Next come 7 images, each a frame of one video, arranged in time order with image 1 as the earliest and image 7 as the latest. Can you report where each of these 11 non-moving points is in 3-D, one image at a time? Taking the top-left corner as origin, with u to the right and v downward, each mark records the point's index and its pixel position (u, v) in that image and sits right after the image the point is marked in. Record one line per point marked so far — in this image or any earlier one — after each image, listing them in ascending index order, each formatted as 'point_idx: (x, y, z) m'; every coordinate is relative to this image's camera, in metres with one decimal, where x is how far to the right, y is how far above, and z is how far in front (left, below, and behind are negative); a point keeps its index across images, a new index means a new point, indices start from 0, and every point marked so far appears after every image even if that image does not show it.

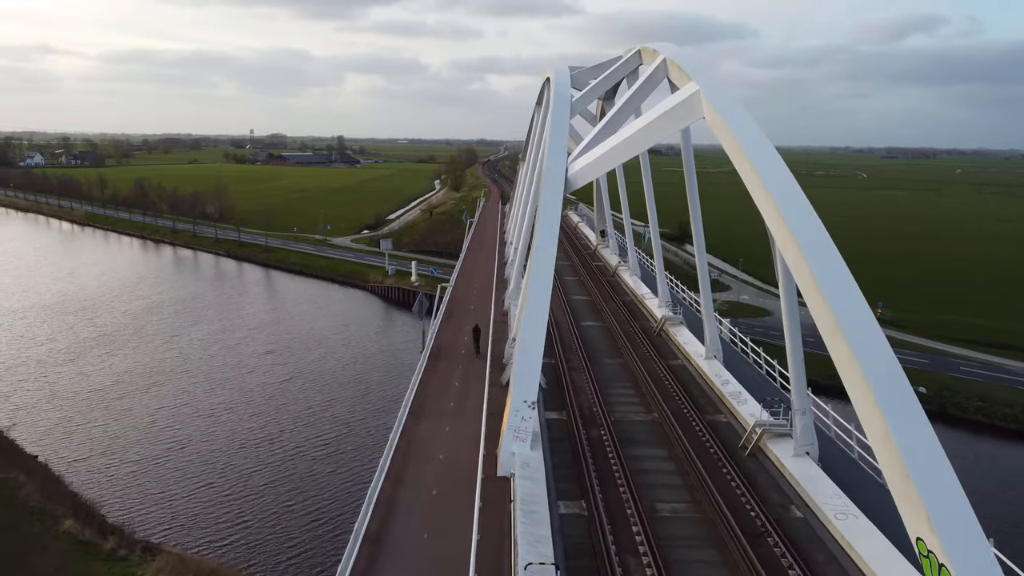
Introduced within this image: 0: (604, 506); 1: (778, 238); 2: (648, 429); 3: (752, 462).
0: (+1.3, -3.2, +9.0) m
1: (+3.9, +0.7, +9.0) m
2: (+2.5, -2.6, +11.6) m
3: (+4.0, -2.9, +10.3) m
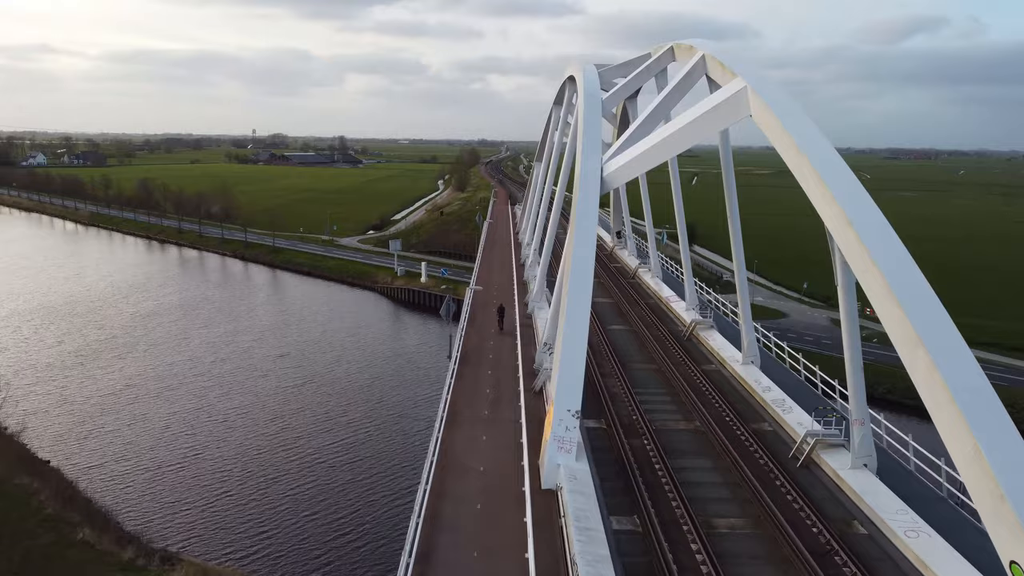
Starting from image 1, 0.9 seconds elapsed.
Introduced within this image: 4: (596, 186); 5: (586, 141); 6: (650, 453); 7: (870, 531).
0: (+2.0, -3.2, +8.6) m
1: (+4.5, +0.6, +8.6) m
2: (+3.2, -2.7, +11.1) m
3: (+4.7, -3.0, +9.9) m
4: (+1.7, +2.1, +12.7) m
5: (+1.6, +3.3, +13.6) m
6: (+2.3, -2.8, +10.5) m
7: (+4.9, -3.3, +8.5) m
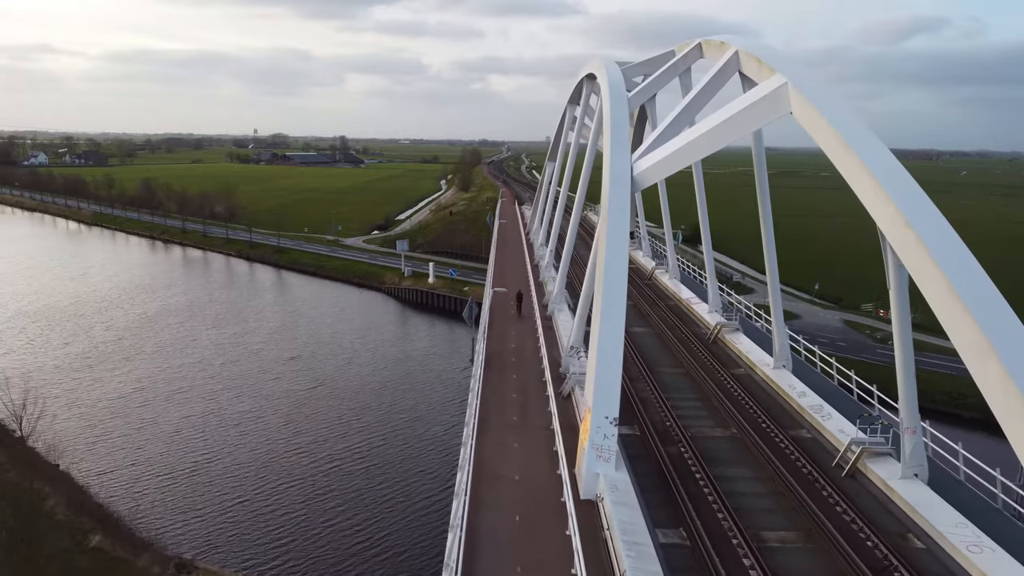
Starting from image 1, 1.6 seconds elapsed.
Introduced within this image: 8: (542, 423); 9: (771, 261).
0: (+2.6, -3.3, +8.3) m
1: (+5.1, +0.6, +8.2) m
2: (+3.8, -2.7, +10.8) m
3: (+5.2, -3.0, +9.6) m
4: (+2.2, +2.0, +12.3) m
5: (+2.2, +3.2, +13.3) m
6: (+2.9, -2.9, +10.1) m
7: (+5.4, -3.4, +8.1) m
8: (+0.5, -2.5, +11.4) m
9: (+5.5, +0.6, +13.2) m
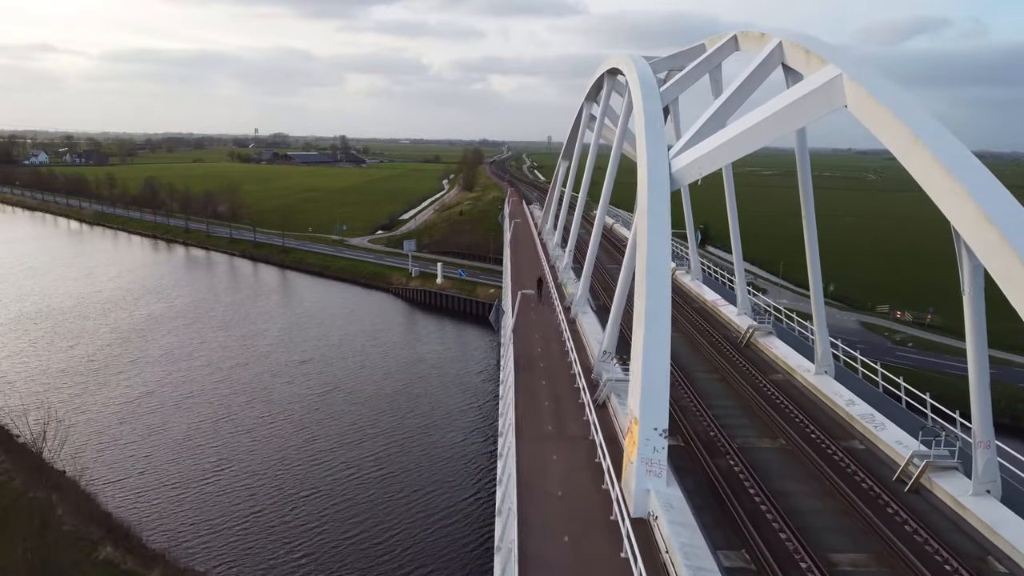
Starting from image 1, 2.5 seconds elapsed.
0: (+3.2, -3.3, +7.7) m
1: (+5.7, +0.5, +7.6) m
2: (+4.4, -2.8, +10.2) m
3: (+5.8, -3.1, +9.0) m
4: (+2.9, +2.0, +11.8) m
5: (+2.8, +3.2, +12.7) m
6: (+3.5, -2.9, +9.6) m
7: (+6.1, -3.4, +7.6) m
8: (+1.2, -2.5, +10.8) m
9: (+6.1, +0.5, +12.6) m
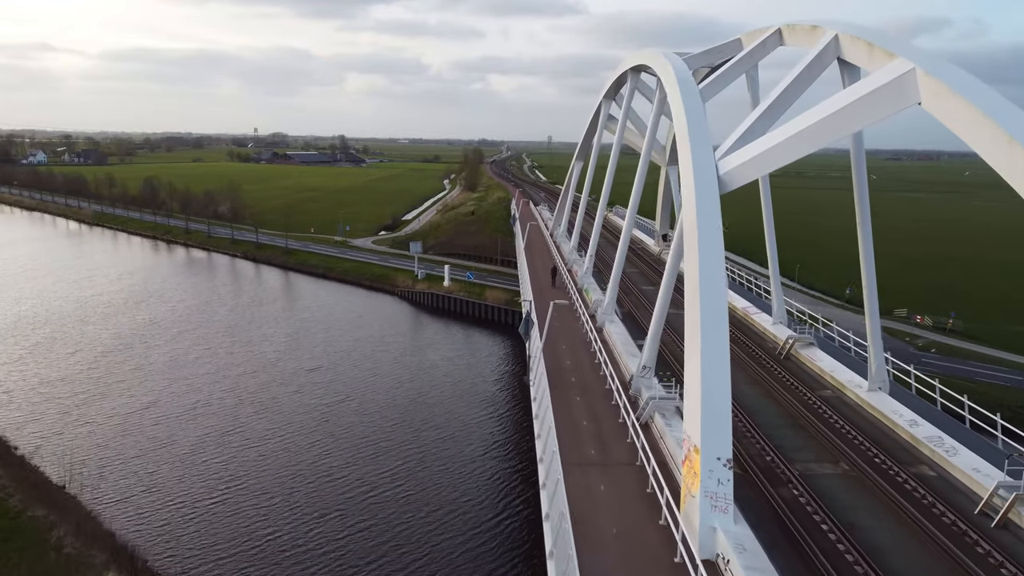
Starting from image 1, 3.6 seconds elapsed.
0: (+3.9, -3.5, +6.9) m
1: (+6.4, +0.3, +6.8) m
2: (+5.0, -3.0, +9.4) m
3: (+6.5, -3.3, +8.2) m
4: (+3.5, +1.8, +10.9) m
5: (+3.4, +3.0, +11.9) m
6: (+4.2, -3.1, +8.7) m
7: (+6.7, -3.6, +6.7) m
8: (+1.8, -2.7, +9.9) m
9: (+6.8, +0.3, +11.8) m
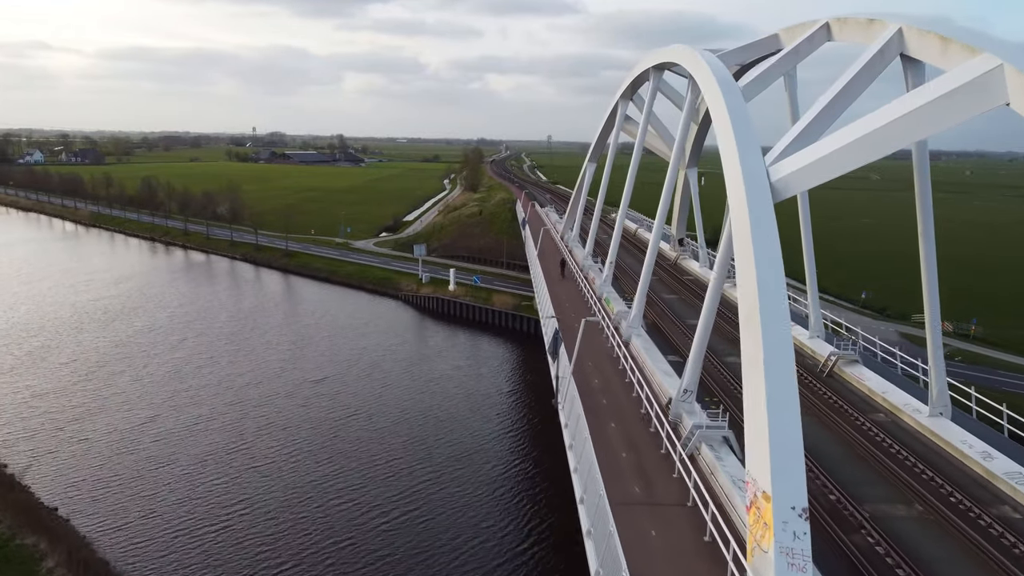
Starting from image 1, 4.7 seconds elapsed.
0: (+4.4, -3.8, +5.9) m
1: (+6.9, 0.0, +5.8) m
2: (+5.6, -3.3, +8.4) m
3: (+7.0, -3.6, +7.2) m
4: (+4.0, +1.5, +9.9) m
5: (+4.0, +2.7, +10.9) m
6: (+4.7, -3.4, +7.8) m
7: (+7.2, -3.9, +5.8) m
8: (+2.3, -3.0, +9.0) m
9: (+7.3, 0.0, +10.8) m
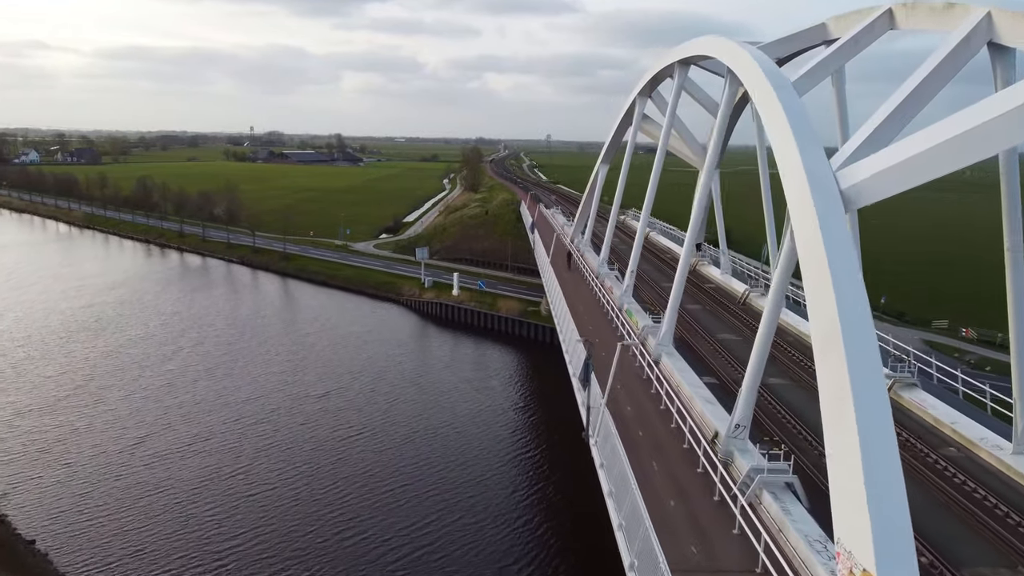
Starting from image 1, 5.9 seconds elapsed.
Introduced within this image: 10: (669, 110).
0: (+4.9, -4.2, +4.6) m
1: (+7.4, -0.3, +4.5) m
2: (+6.0, -3.6, +7.1) m
3: (+7.5, -3.9, +5.9) m
4: (+4.5, +1.2, +8.6) m
5: (+4.4, +2.3, +9.6) m
6: (+5.2, -3.7, +6.4) m
7: (+7.7, -4.3, +4.5) m
8: (+2.8, -3.4, +7.6) m
9: (+7.7, -0.3, +9.5) m
10: (+4.7, +5.5, +18.8) m
